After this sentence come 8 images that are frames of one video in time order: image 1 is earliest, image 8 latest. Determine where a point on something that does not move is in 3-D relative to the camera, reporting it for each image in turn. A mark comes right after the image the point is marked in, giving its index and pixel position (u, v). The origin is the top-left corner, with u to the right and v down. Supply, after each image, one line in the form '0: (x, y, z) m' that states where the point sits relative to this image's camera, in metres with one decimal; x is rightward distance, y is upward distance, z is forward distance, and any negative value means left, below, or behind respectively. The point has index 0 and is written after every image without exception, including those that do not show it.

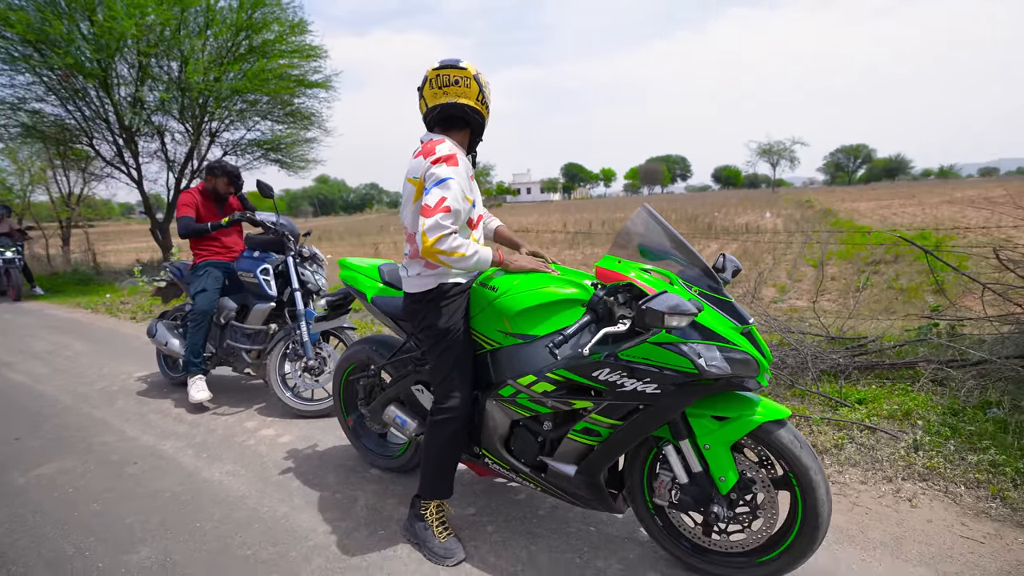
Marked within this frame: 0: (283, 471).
0: (-1.3, -1.0, +3.3) m
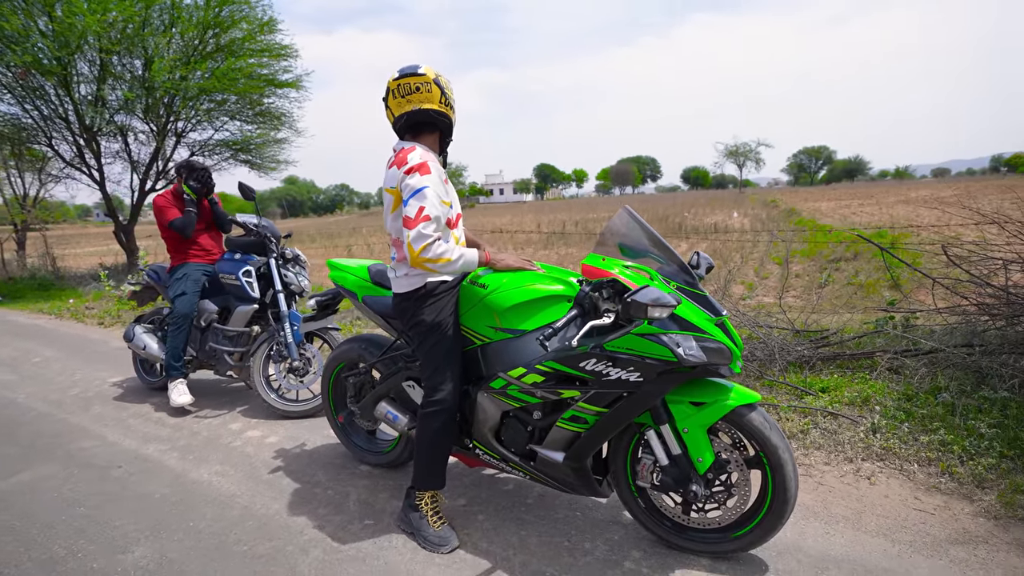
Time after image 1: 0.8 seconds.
0: (-1.4, -1.0, +3.4) m
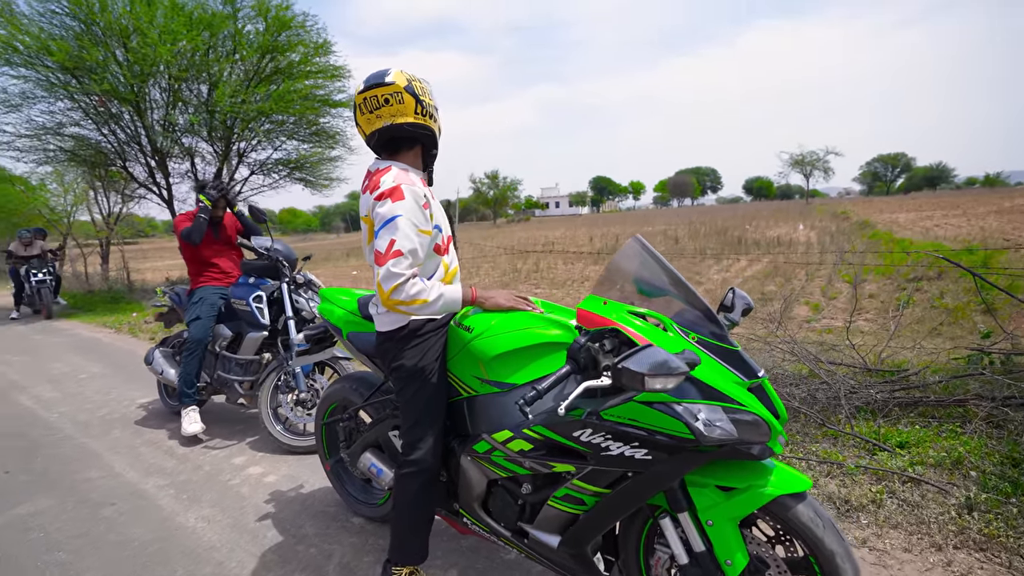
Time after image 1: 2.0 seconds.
0: (-1.3, -1.2, +3.1) m
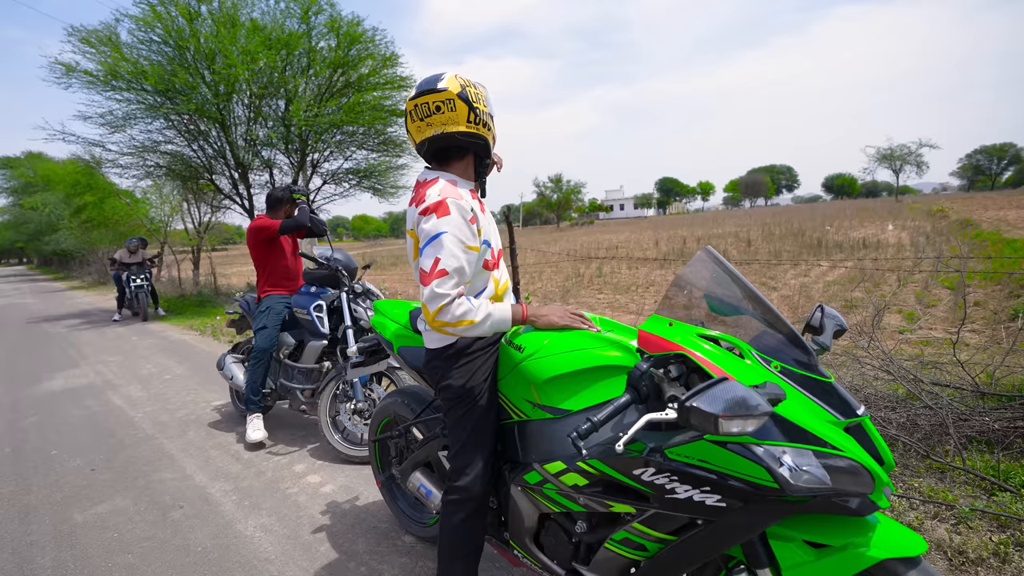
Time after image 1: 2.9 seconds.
0: (-1.0, -1.3, +3.0) m
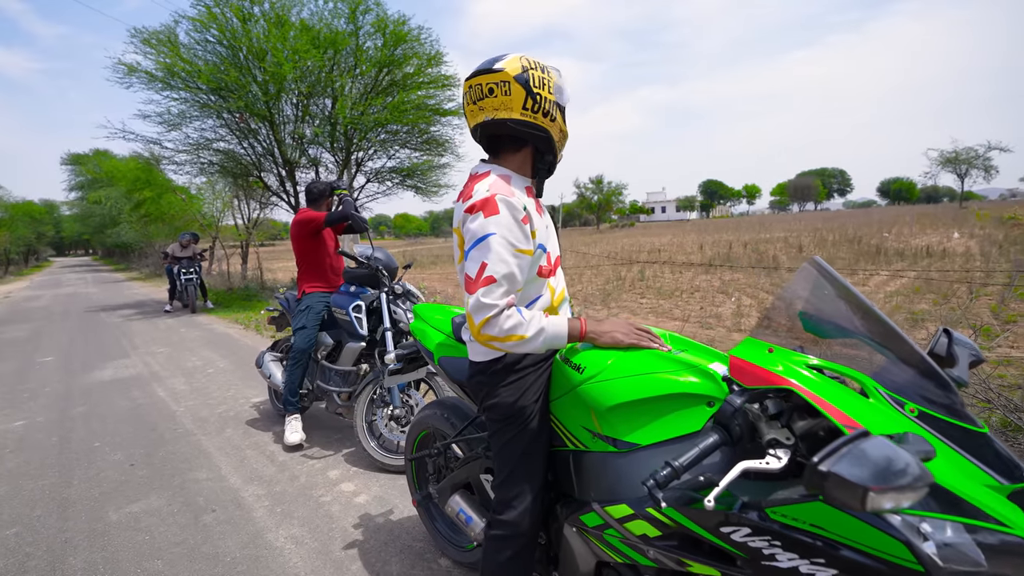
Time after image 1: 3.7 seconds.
0: (-0.8, -1.3, +2.9) m
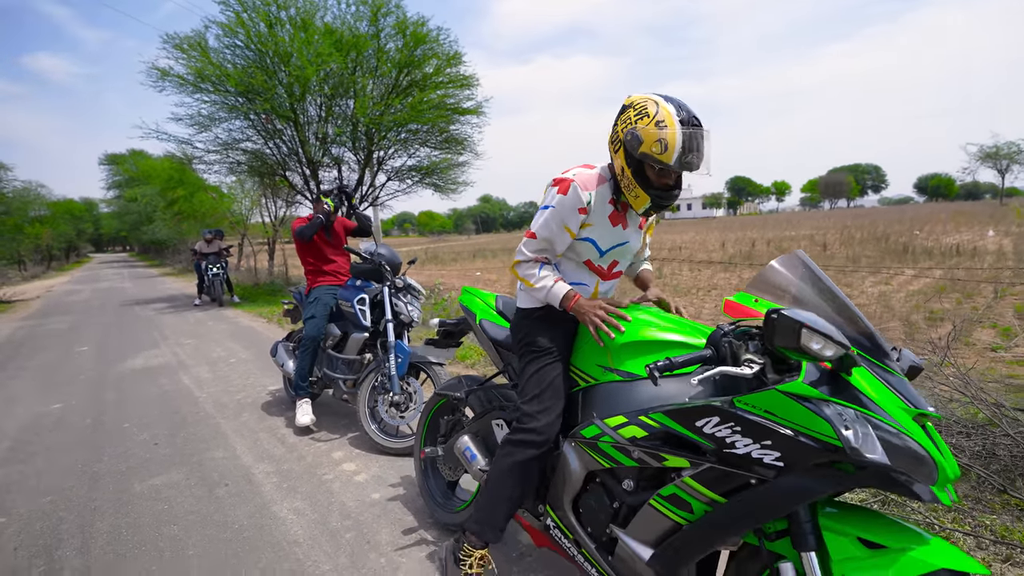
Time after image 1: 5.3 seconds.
0: (-0.9, -1.2, +3.1) m
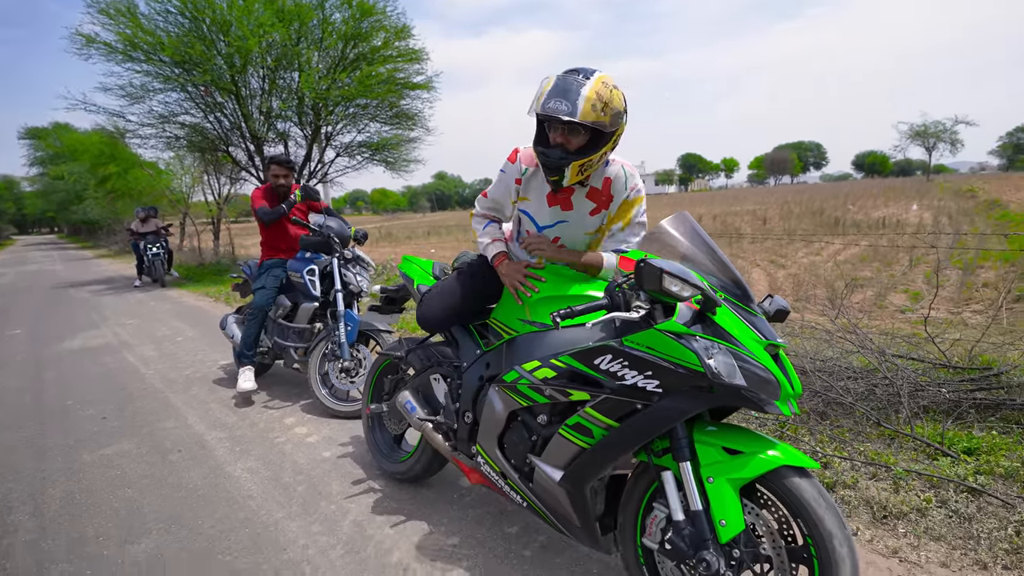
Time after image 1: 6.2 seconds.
0: (-1.2, -1.0, +3.3) m
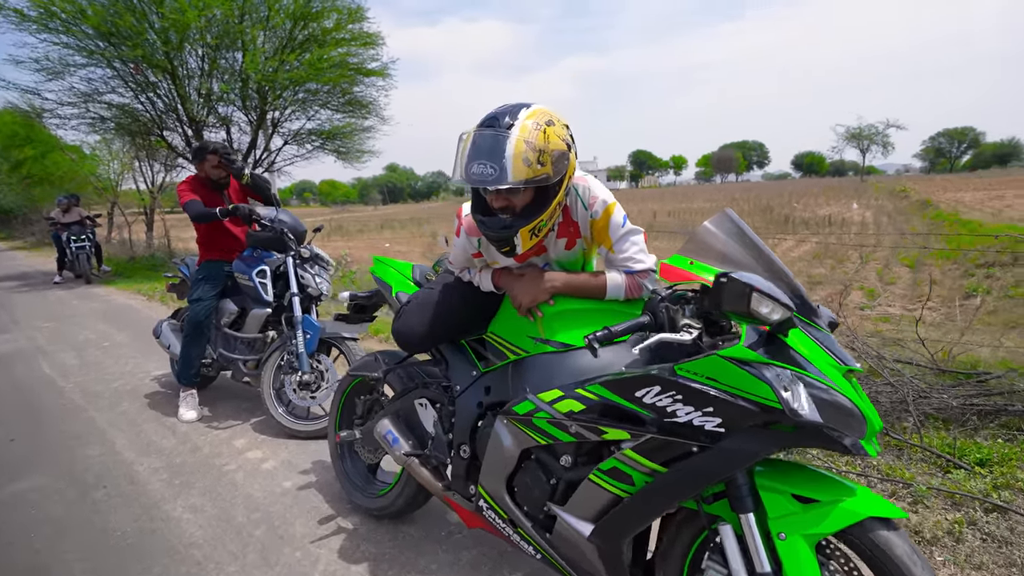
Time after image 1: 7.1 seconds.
0: (-1.2, -1.1, +2.8) m
